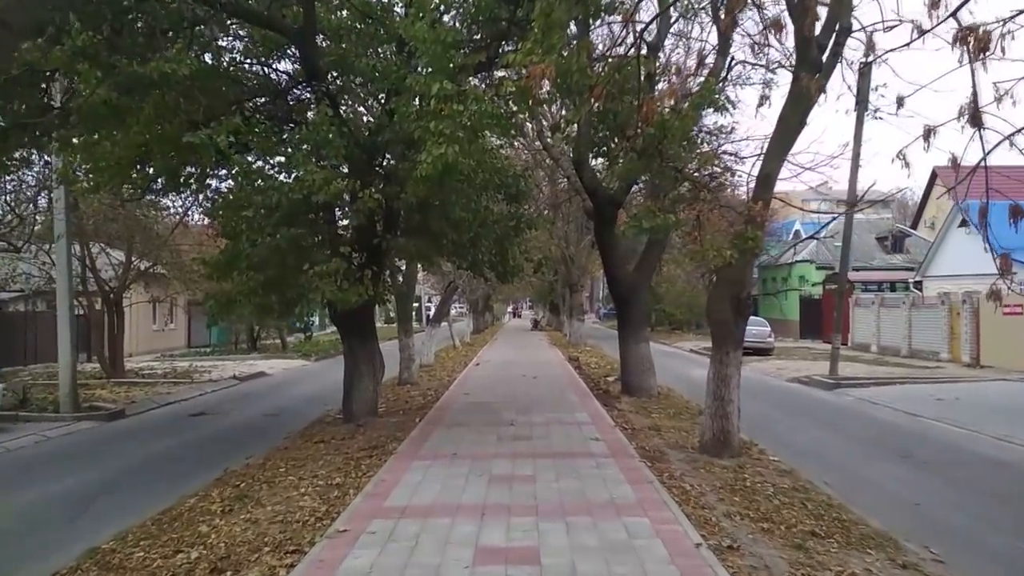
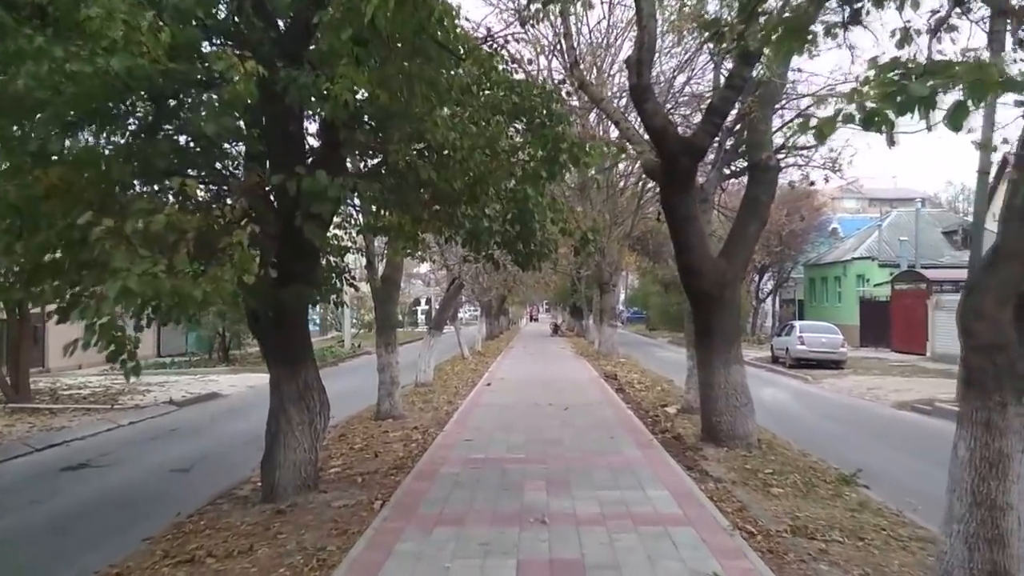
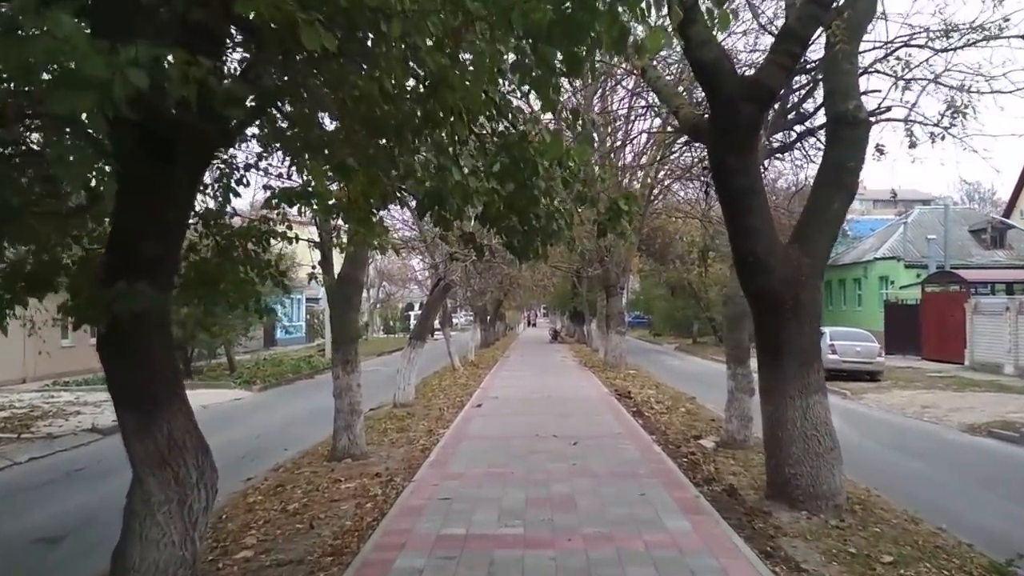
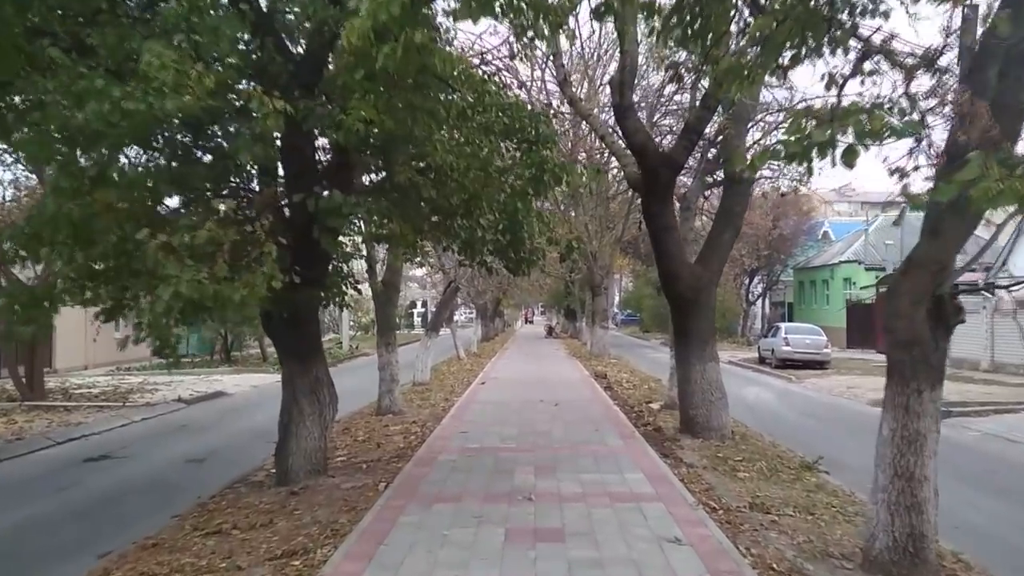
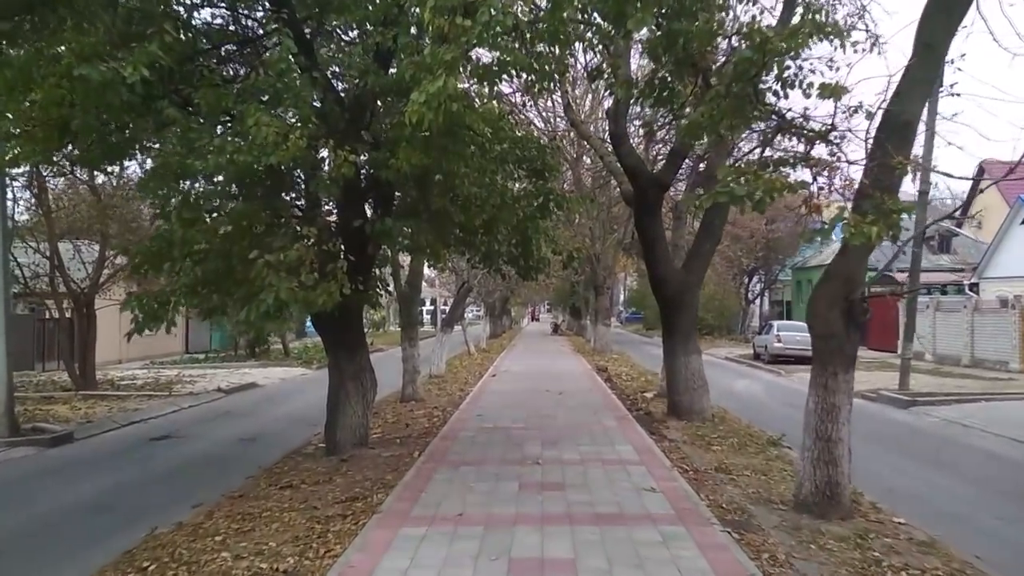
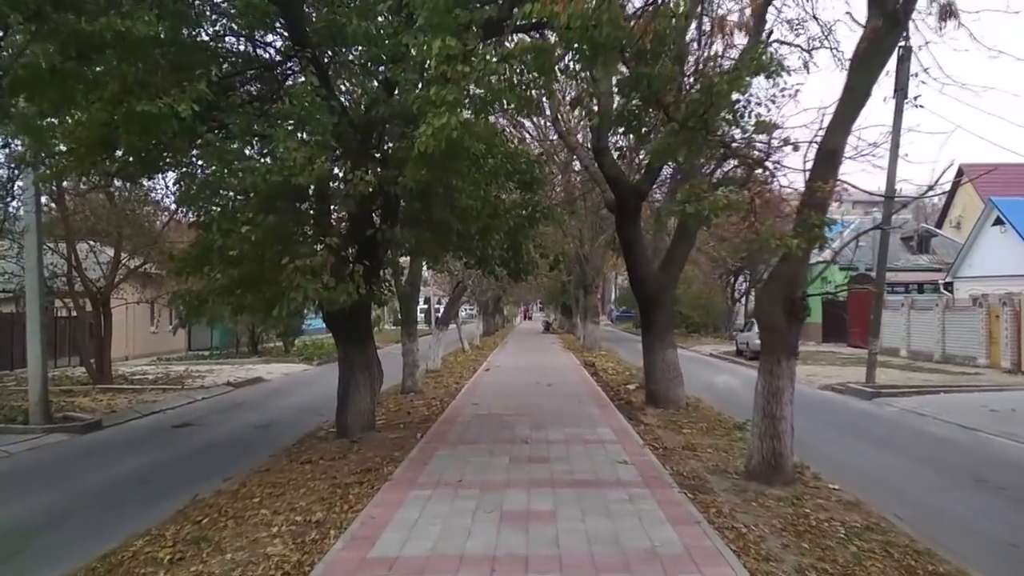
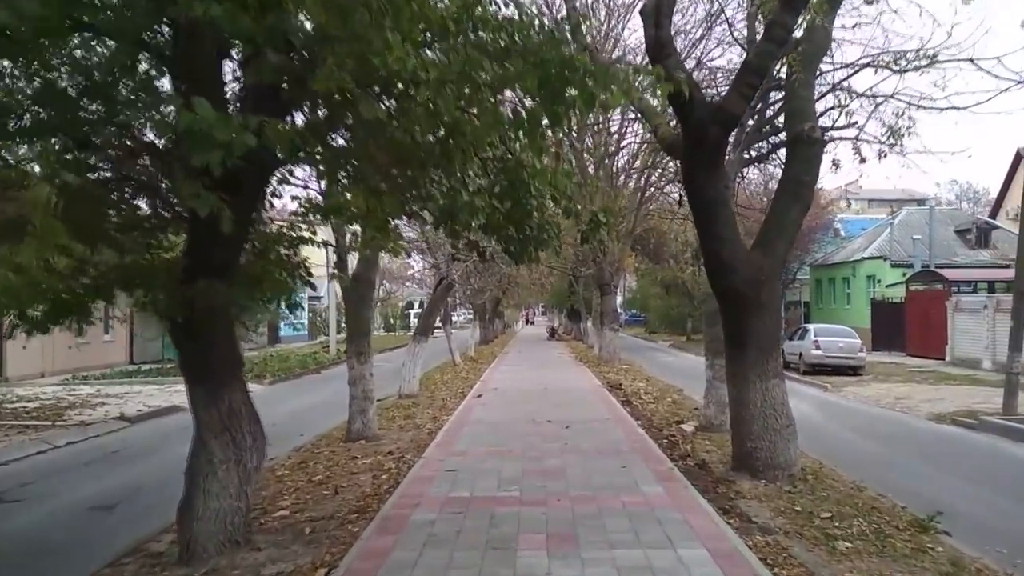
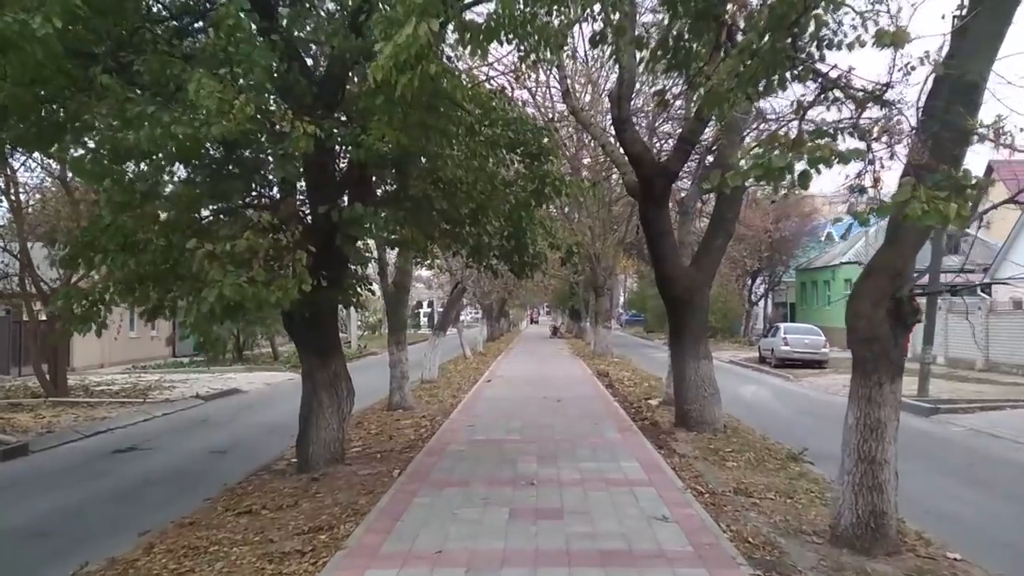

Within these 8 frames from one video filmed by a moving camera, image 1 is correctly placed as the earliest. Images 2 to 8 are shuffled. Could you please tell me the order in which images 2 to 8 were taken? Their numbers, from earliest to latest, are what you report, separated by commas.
6, 5, 8, 4, 2, 7, 3
